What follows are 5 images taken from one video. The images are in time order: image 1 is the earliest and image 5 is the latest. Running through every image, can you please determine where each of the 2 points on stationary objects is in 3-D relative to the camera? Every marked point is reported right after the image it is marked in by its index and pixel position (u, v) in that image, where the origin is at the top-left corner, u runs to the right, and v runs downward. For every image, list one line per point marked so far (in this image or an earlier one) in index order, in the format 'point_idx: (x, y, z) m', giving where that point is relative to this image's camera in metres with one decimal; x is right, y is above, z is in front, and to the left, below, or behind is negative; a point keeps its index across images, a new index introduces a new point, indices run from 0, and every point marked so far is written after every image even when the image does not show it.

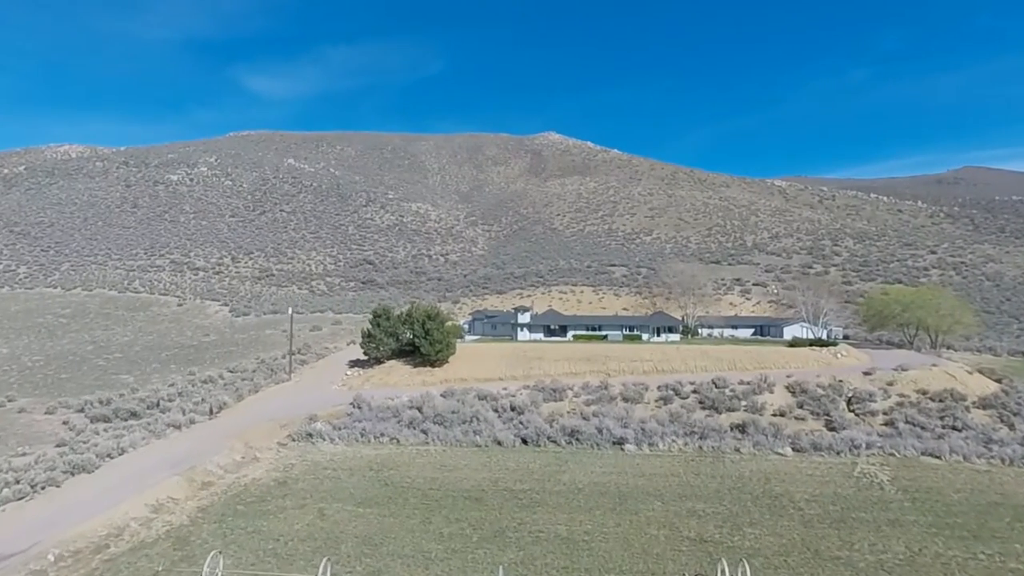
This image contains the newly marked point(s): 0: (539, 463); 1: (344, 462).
0: (+0.9, -5.6, +19.3) m
1: (-5.3, -5.5, +19.2) m
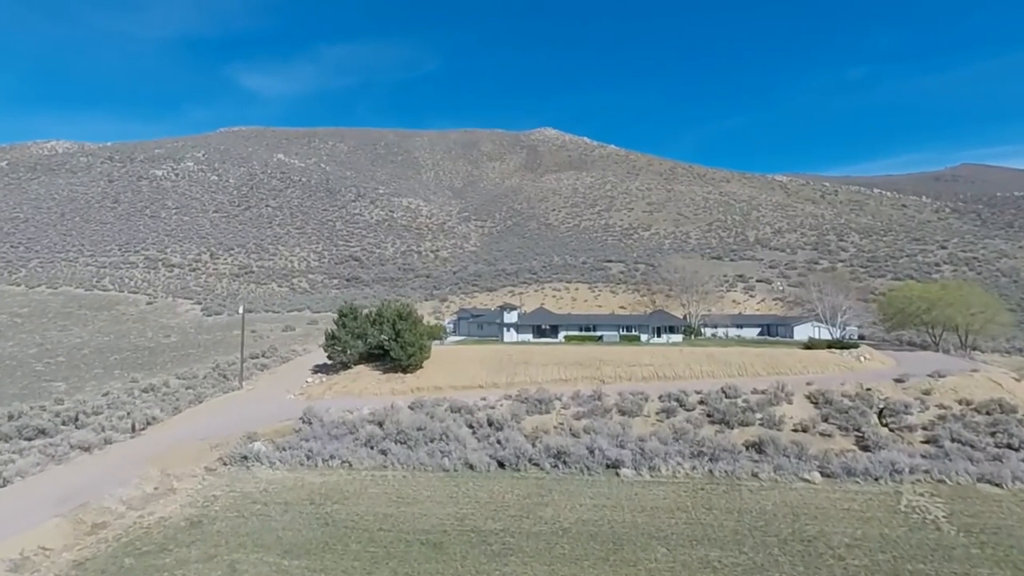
0: (+0.1, -5.4, +15.9) m
1: (-6.0, -5.3, +15.8) m
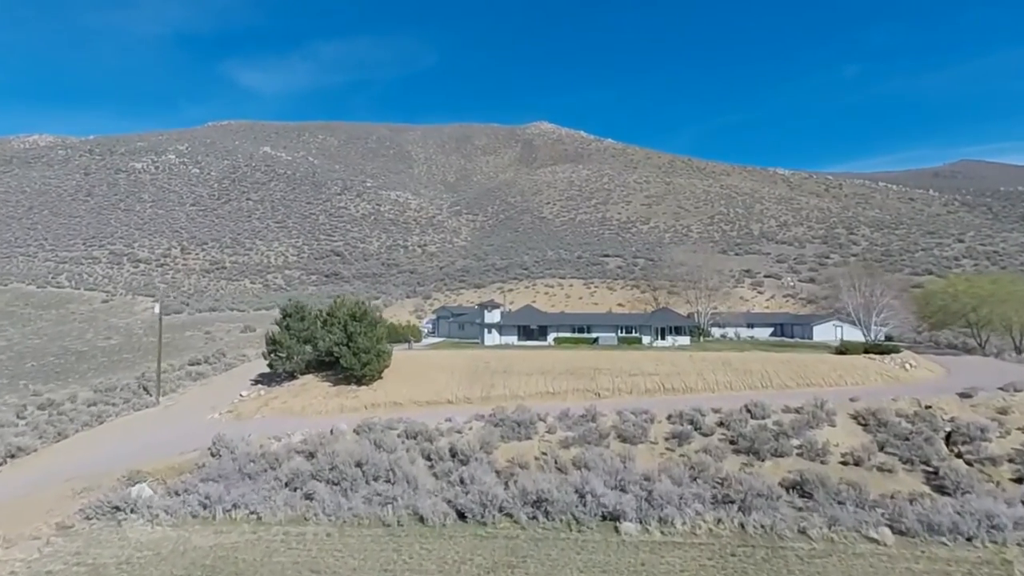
0: (-0.7, -5.2, +11.5) m
1: (-6.8, -5.2, +11.4) m
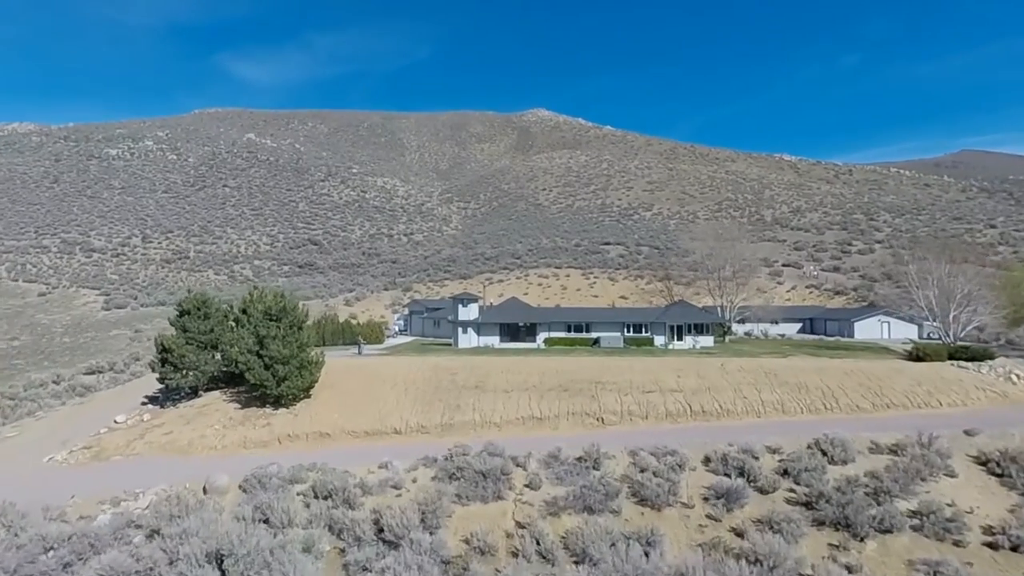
0: (-1.3, -5.0, +5.8) m
1: (-7.5, -5.0, +5.7) m
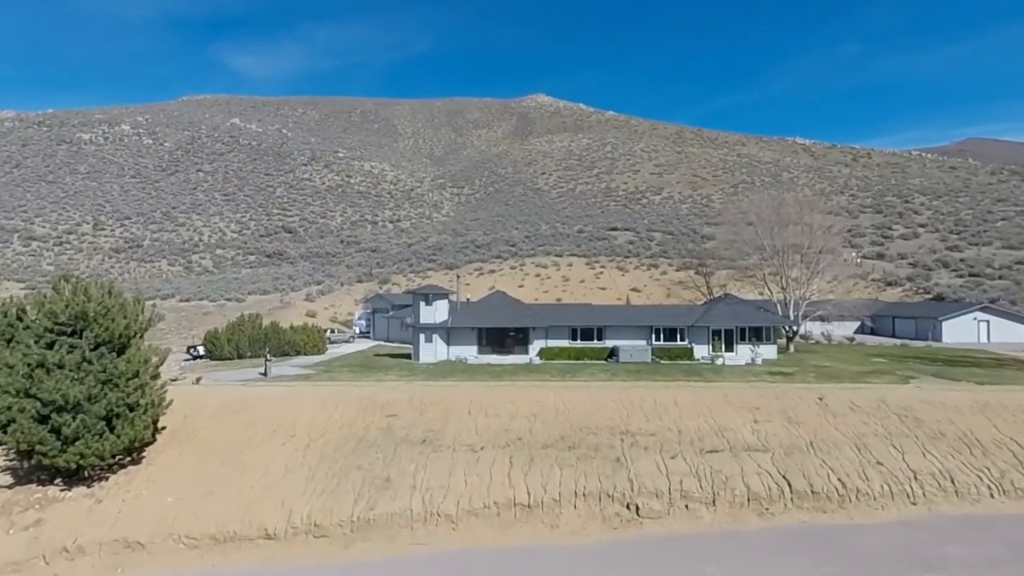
0: (-1.8, -5.0, -0.8) m
1: (-8.0, -5.0, -0.9) m
